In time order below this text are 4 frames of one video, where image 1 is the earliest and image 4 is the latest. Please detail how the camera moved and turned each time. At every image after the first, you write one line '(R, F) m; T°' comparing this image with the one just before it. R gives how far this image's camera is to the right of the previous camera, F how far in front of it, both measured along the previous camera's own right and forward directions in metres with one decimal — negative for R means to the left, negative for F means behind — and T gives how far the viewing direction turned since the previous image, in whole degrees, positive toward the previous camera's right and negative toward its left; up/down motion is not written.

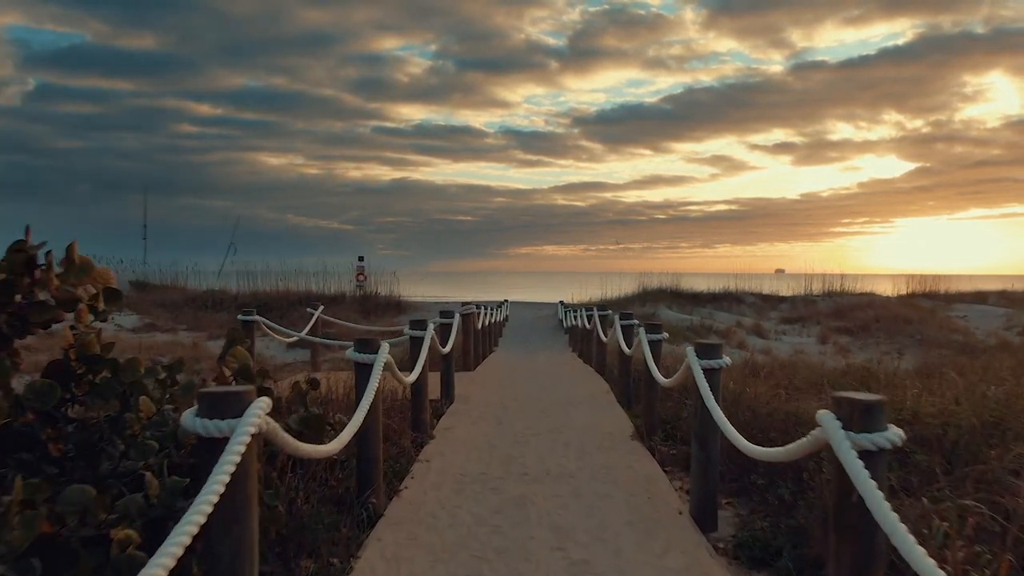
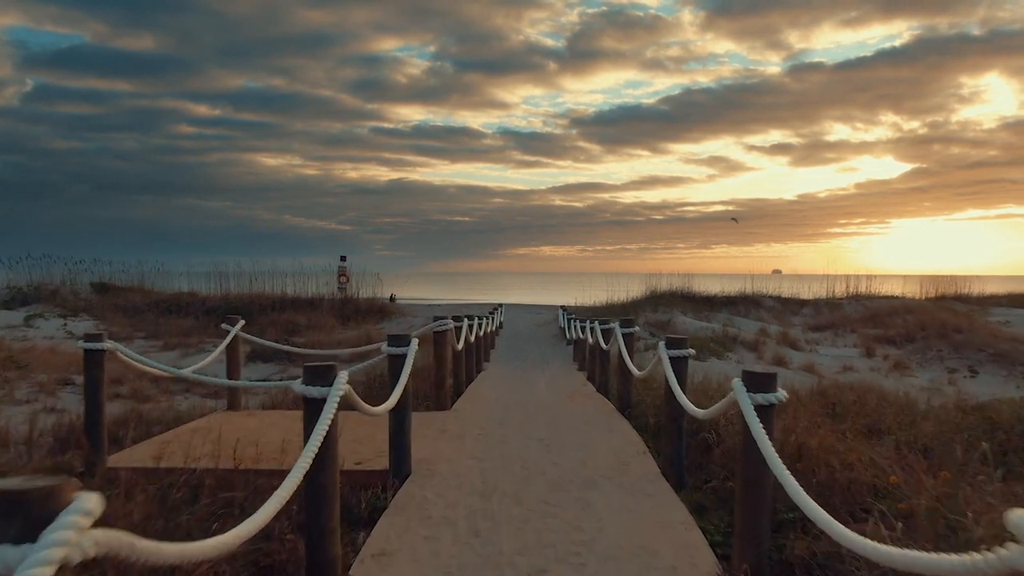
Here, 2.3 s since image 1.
(0.0, +2.9) m; 0°
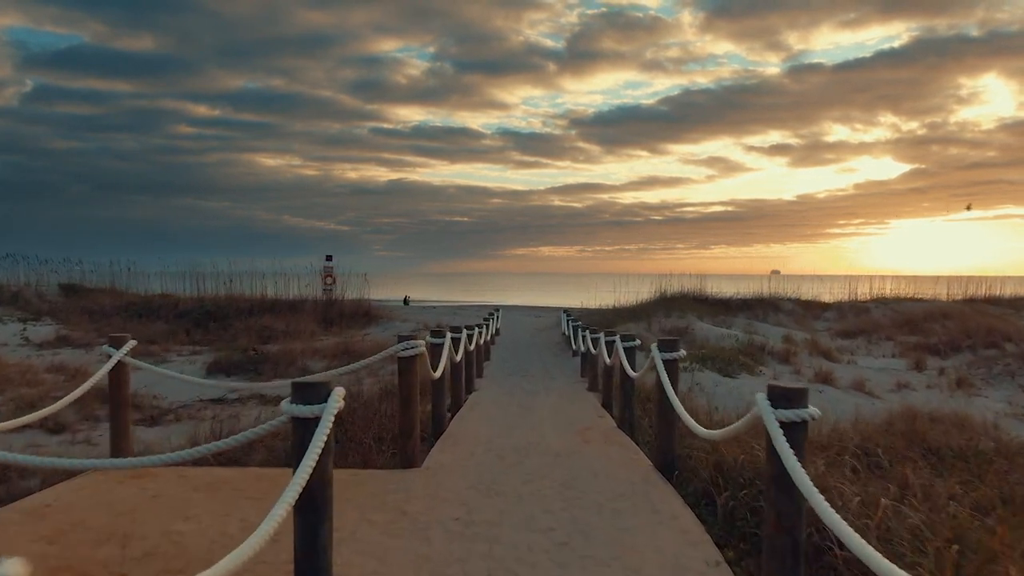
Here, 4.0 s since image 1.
(0.0, +2.2) m; 0°
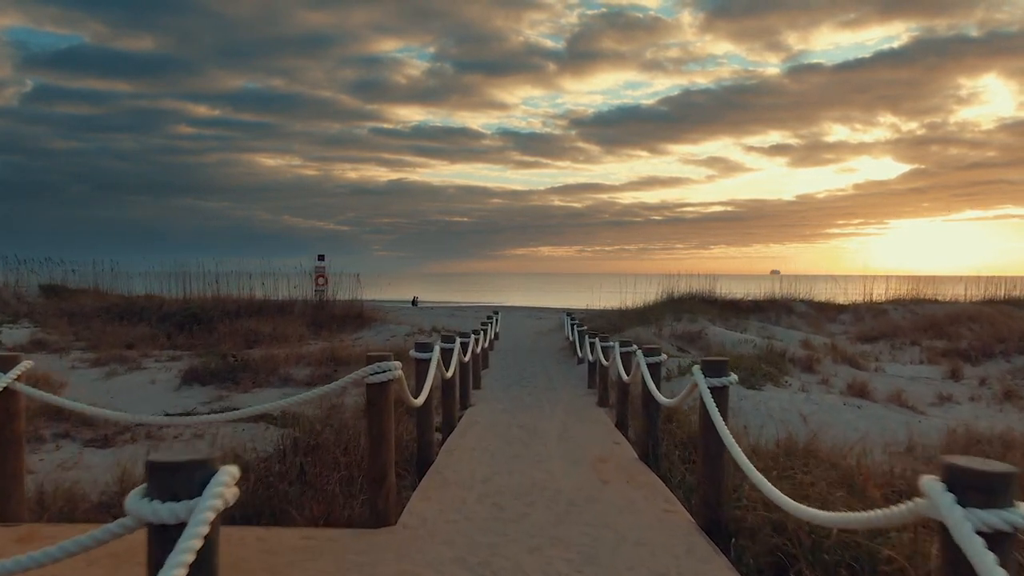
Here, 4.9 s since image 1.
(0.0, +1.3) m; 0°
